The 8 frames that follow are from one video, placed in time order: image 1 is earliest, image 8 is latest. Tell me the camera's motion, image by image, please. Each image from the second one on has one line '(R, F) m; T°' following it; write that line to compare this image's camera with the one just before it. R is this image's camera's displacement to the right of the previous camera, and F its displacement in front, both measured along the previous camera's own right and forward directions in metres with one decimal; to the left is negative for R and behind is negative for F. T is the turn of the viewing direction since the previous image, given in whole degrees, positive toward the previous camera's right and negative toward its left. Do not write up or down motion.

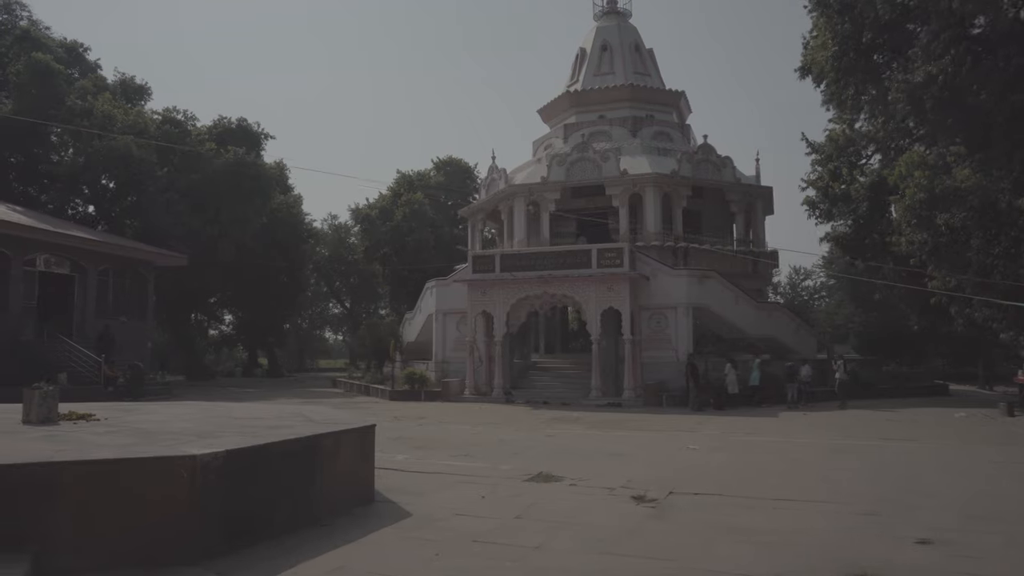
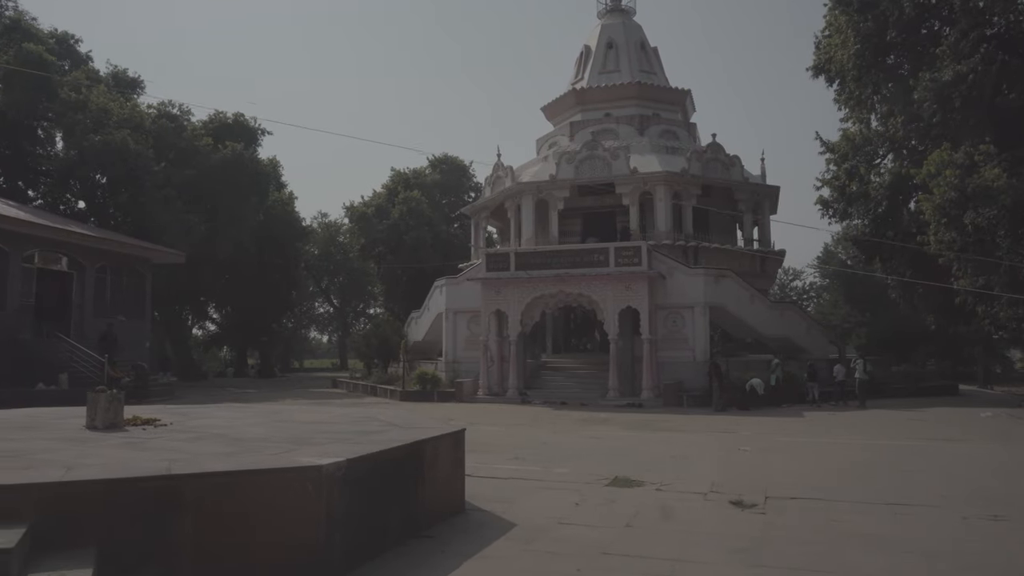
(-1.1, +0.4) m; +2°
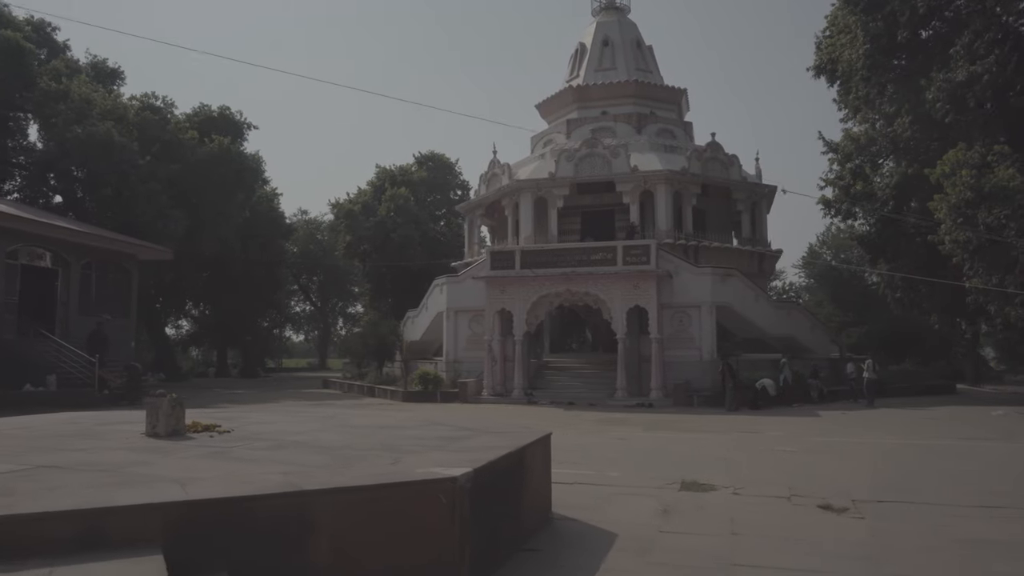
(-1.0, +0.4) m; +2°
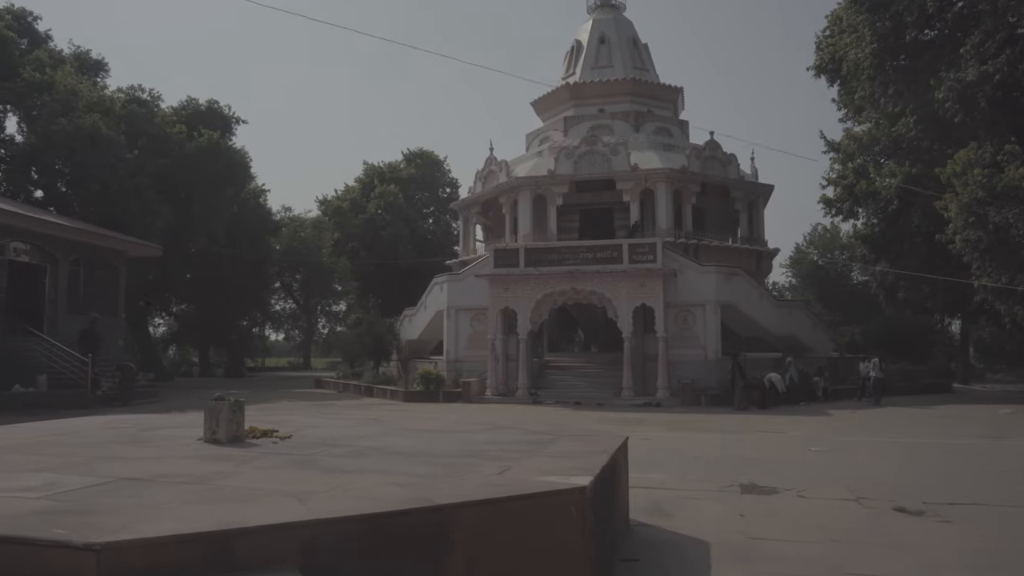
(-0.8, +0.3) m; +2°
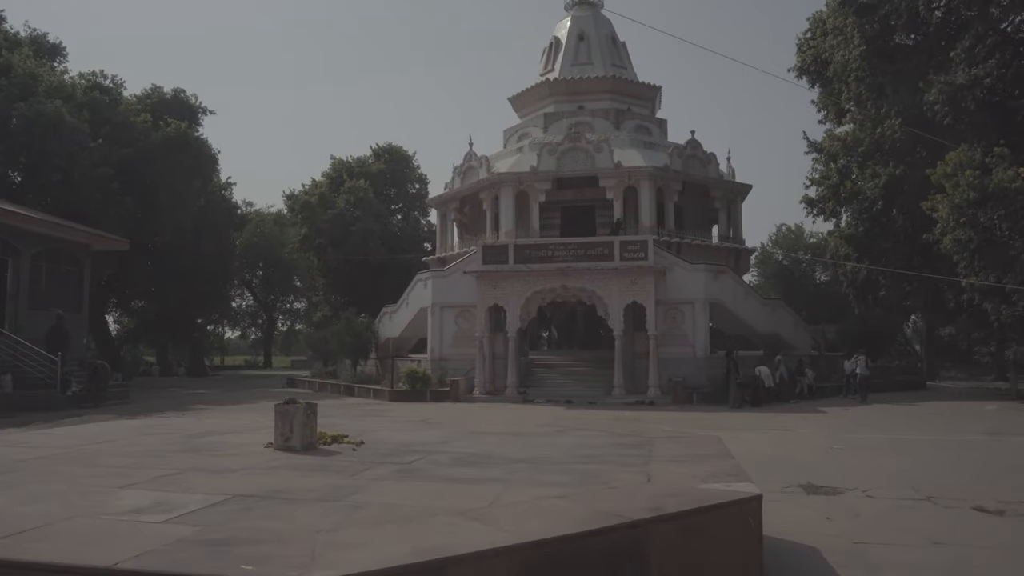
(-1.1, +0.4) m; +4°
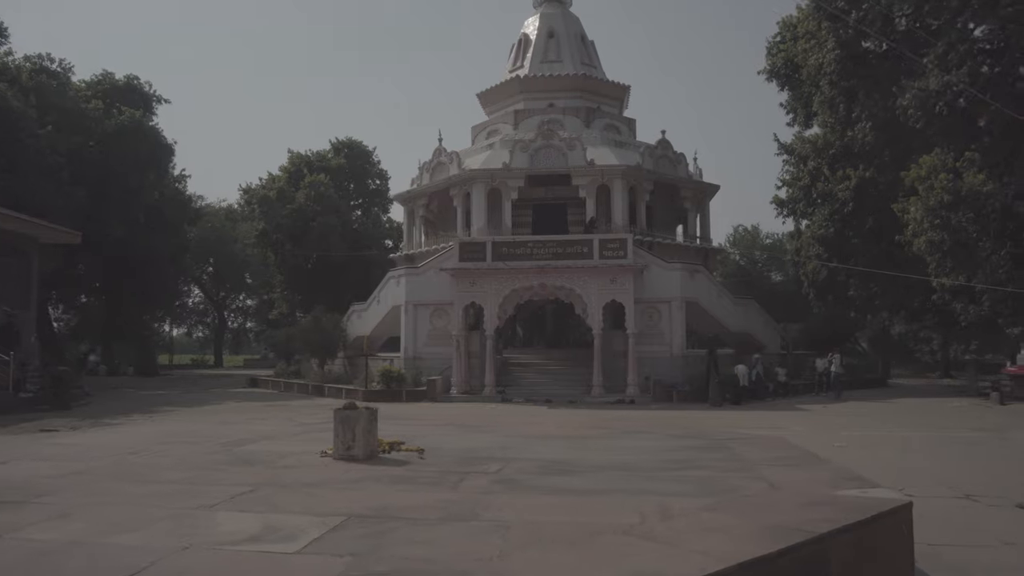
(-0.9, +0.3) m; +4°
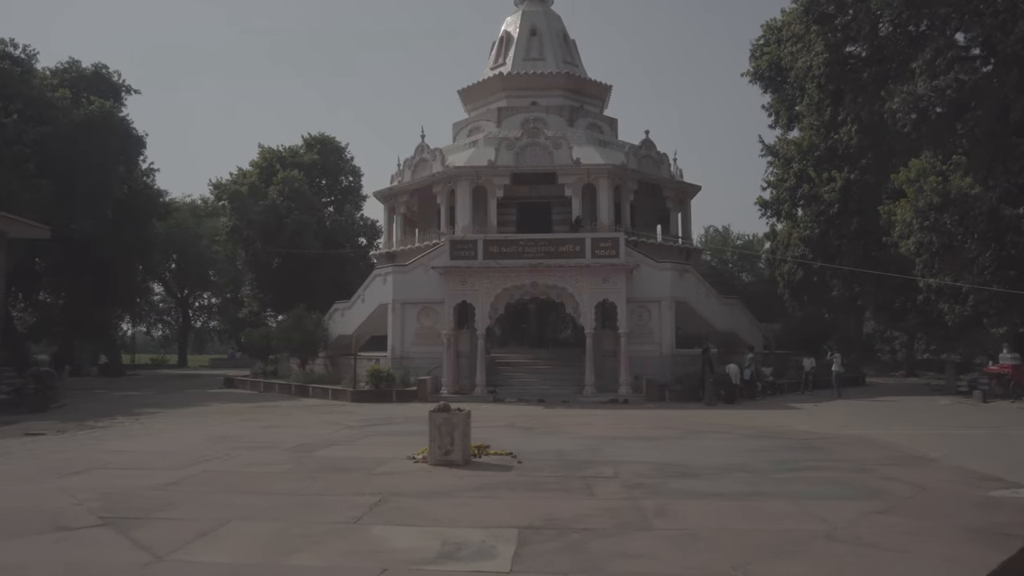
(-0.9, +0.2) m; +3°
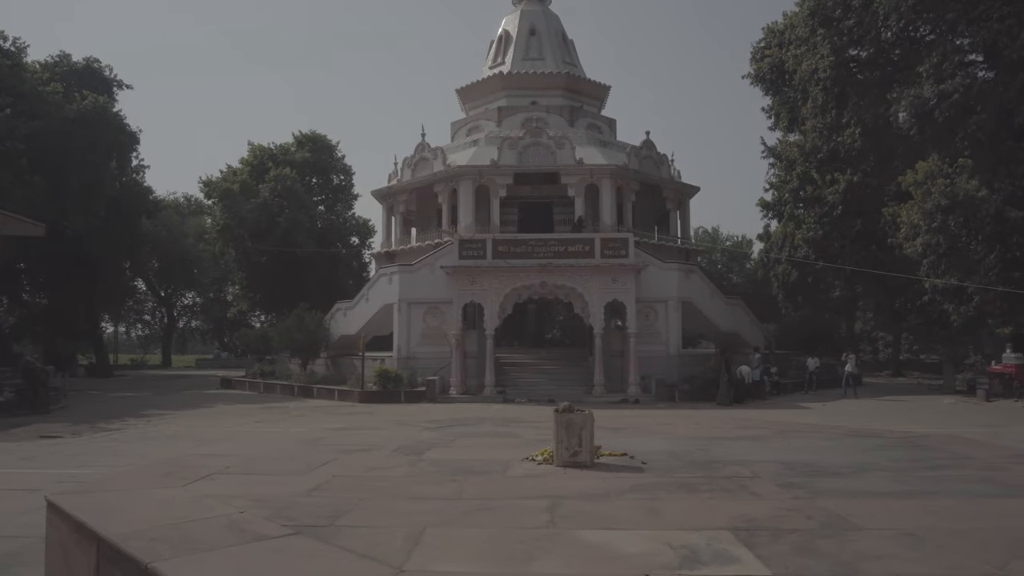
(-0.9, +0.1) m; +2°
